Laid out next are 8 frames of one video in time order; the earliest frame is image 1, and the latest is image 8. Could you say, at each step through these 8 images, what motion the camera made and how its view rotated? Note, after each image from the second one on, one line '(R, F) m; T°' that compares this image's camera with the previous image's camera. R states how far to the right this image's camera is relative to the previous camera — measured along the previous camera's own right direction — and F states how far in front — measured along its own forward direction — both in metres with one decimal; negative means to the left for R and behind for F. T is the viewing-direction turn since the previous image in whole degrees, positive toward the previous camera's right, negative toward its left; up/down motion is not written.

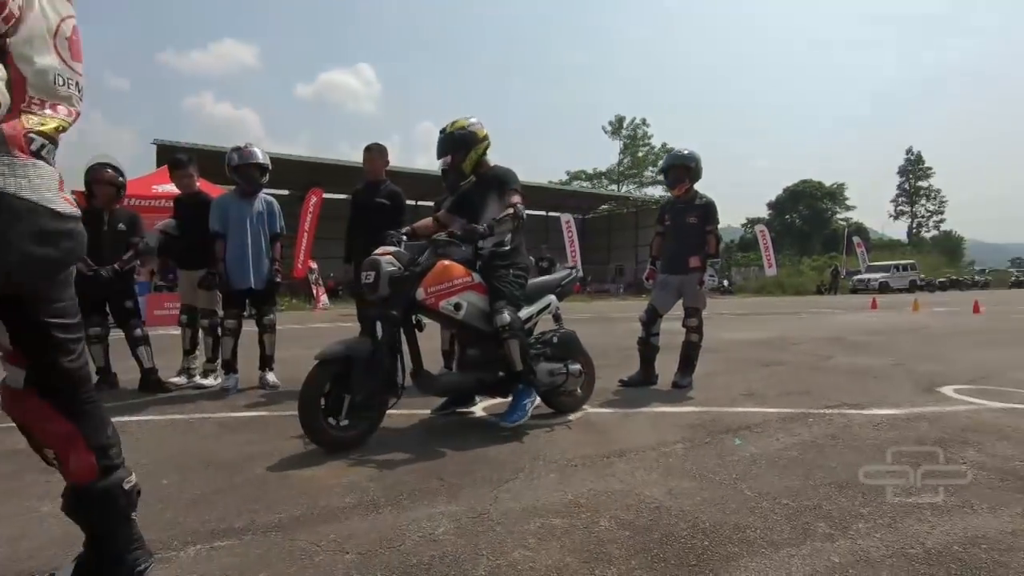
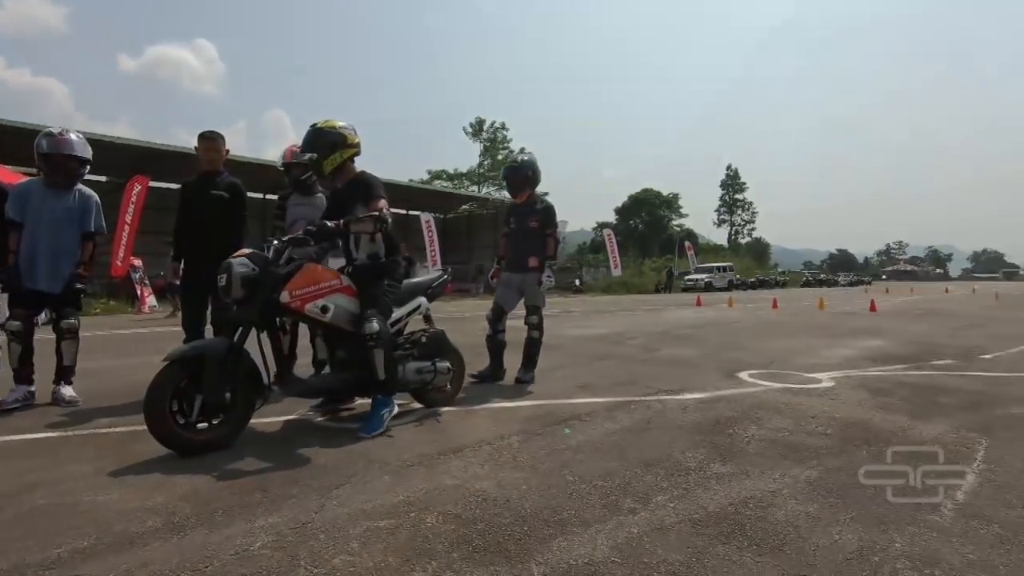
(+0.2, -0.1) m; +14°
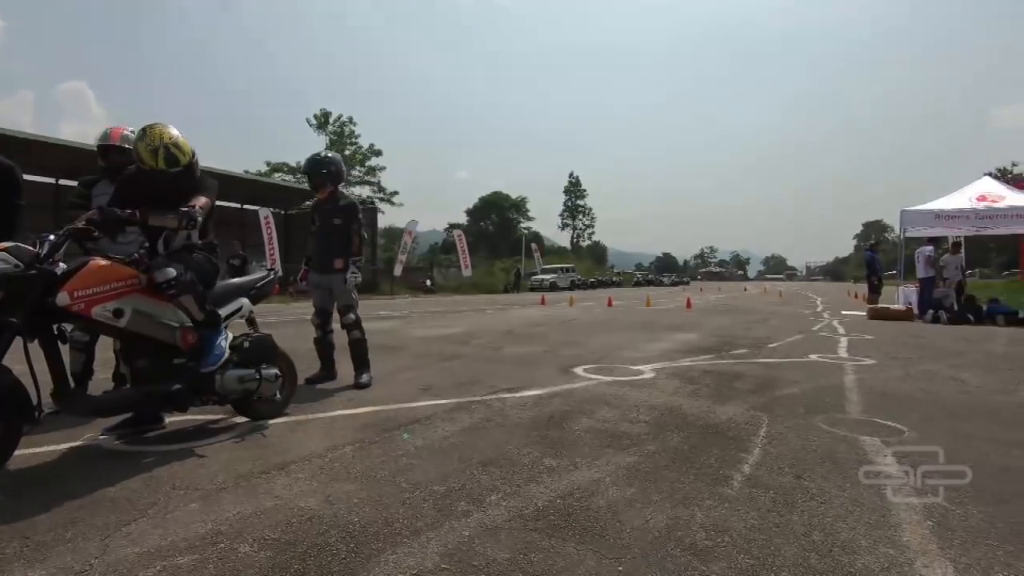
(+0.1, 0.0) m; +15°
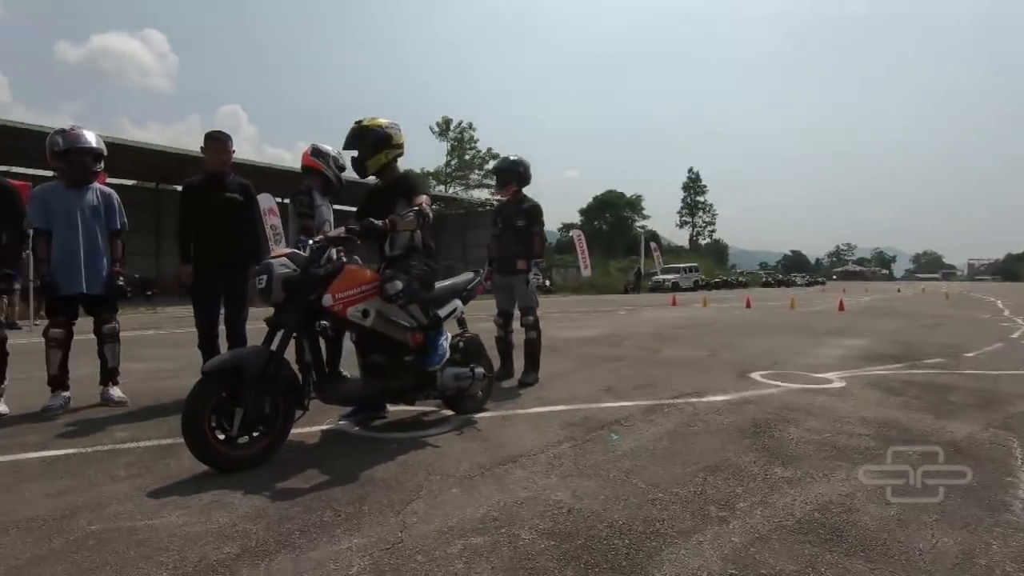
(-0.8, -0.1) m; -11°
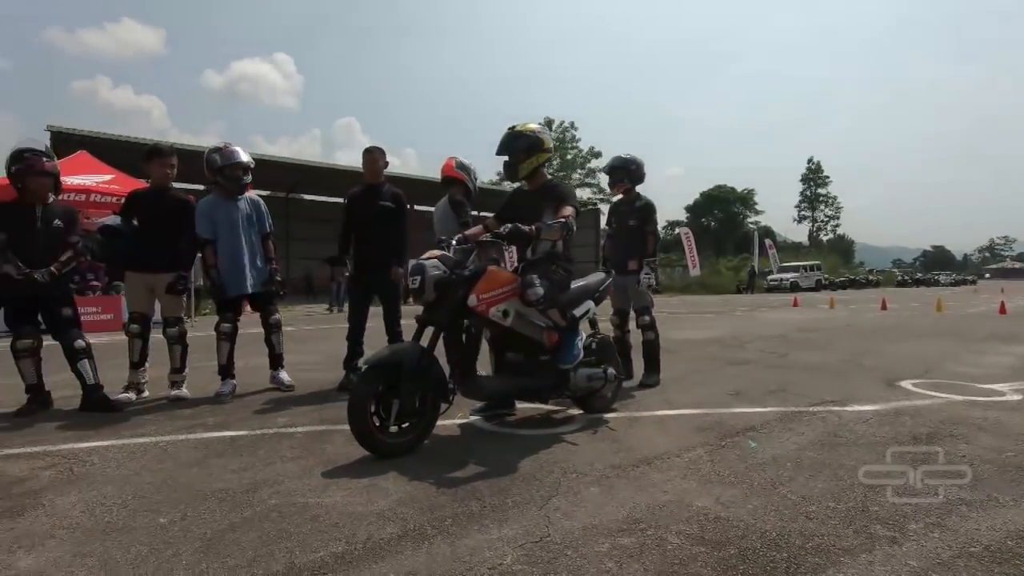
(-0.2, 0.0) m; -10°
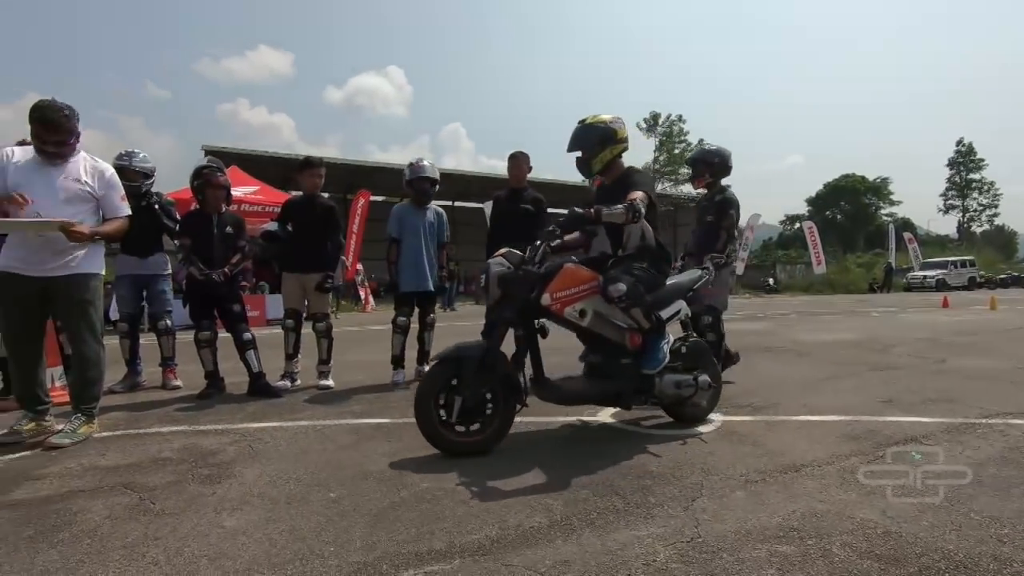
(-0.2, -0.1) m; -11°
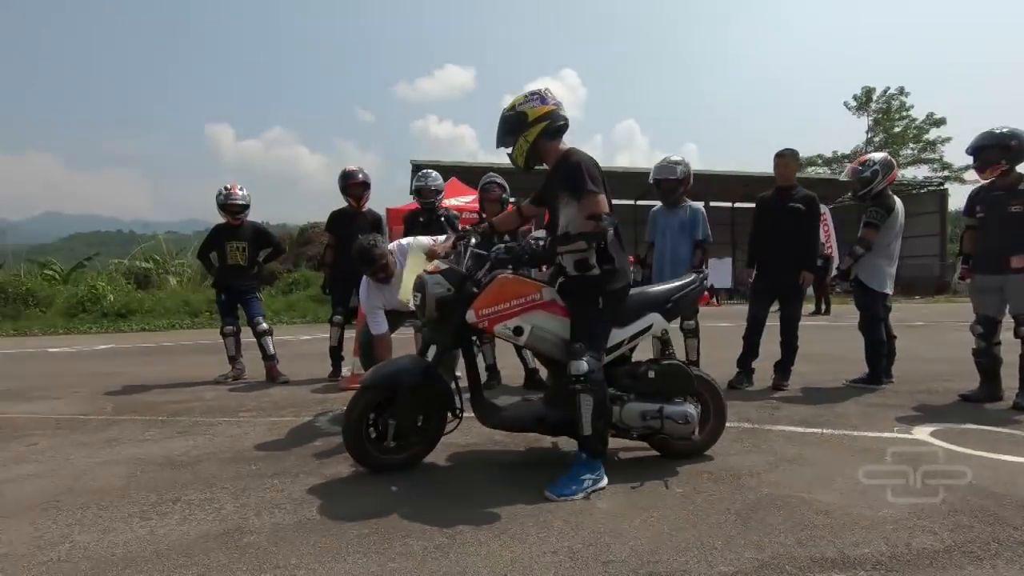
(-1.0, -0.3) m; -18°
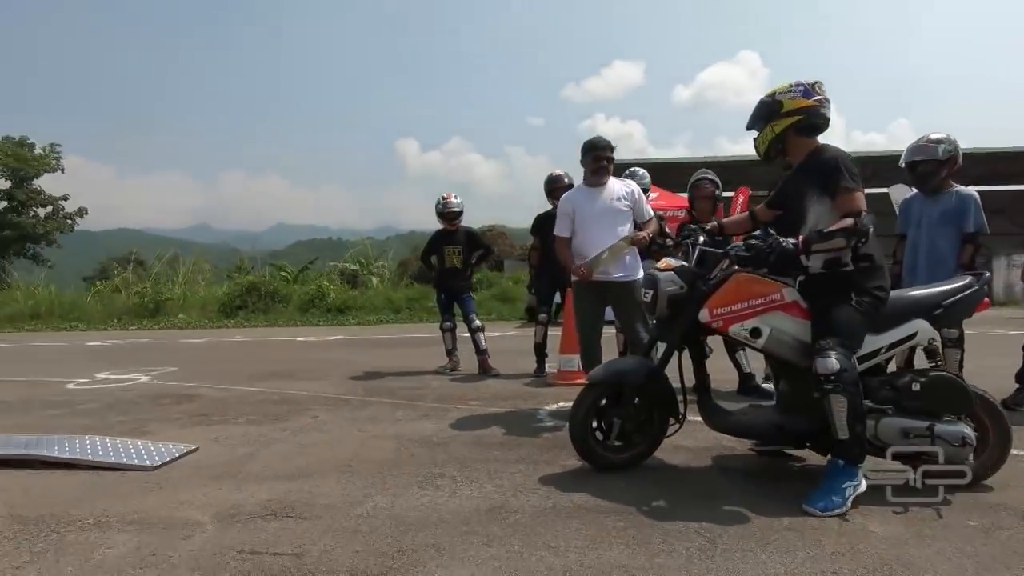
(-0.4, -0.1) m; -17°
